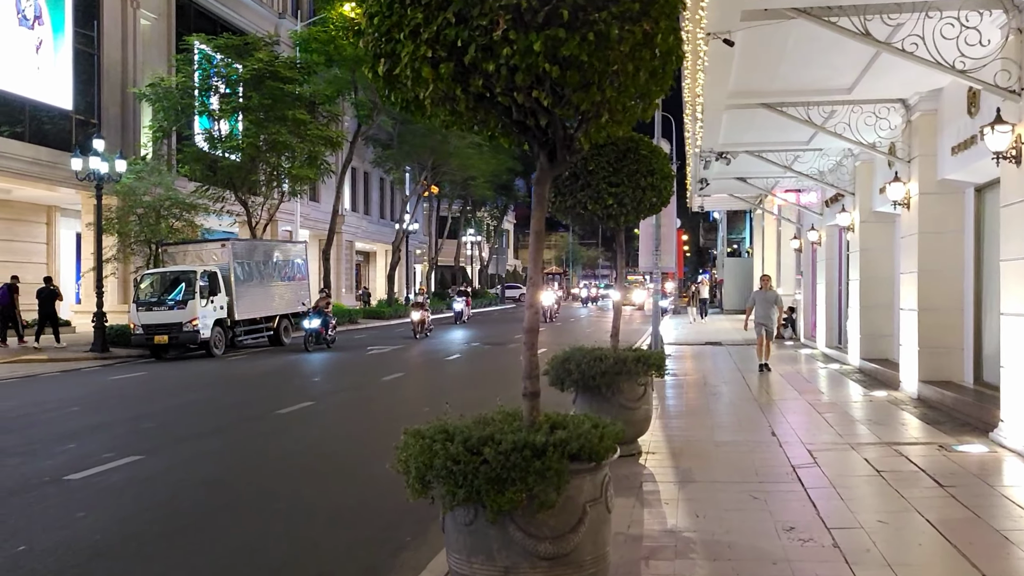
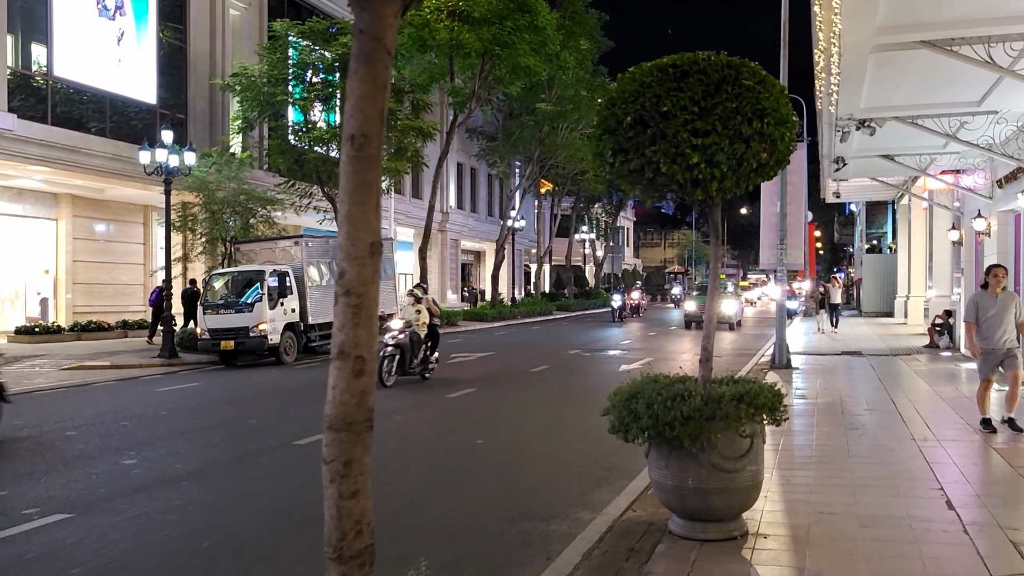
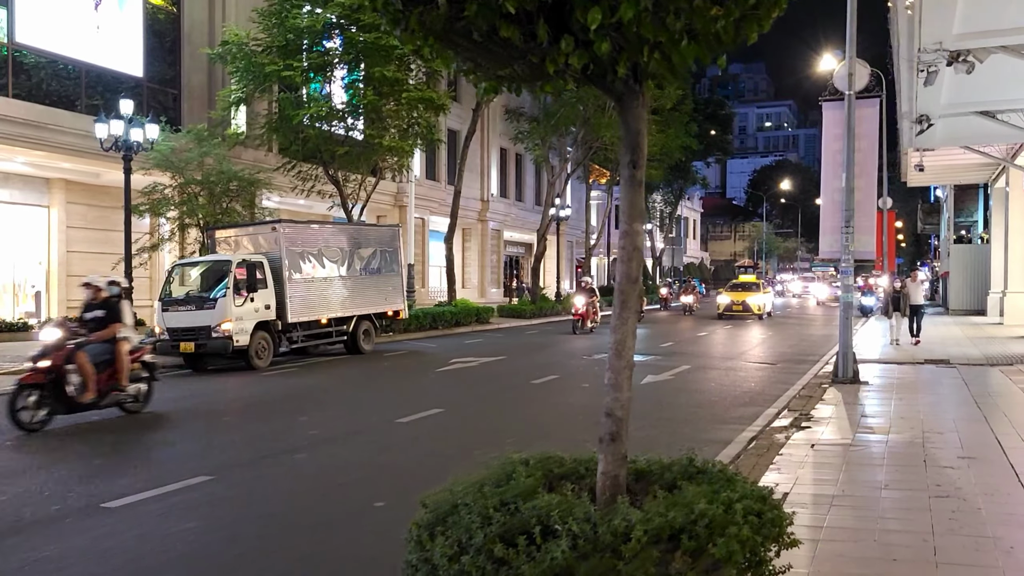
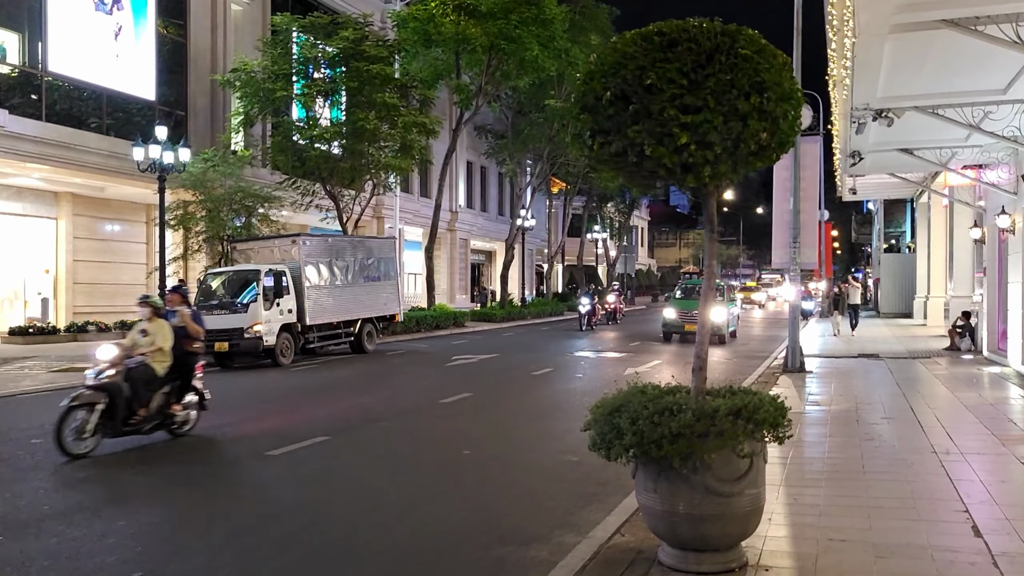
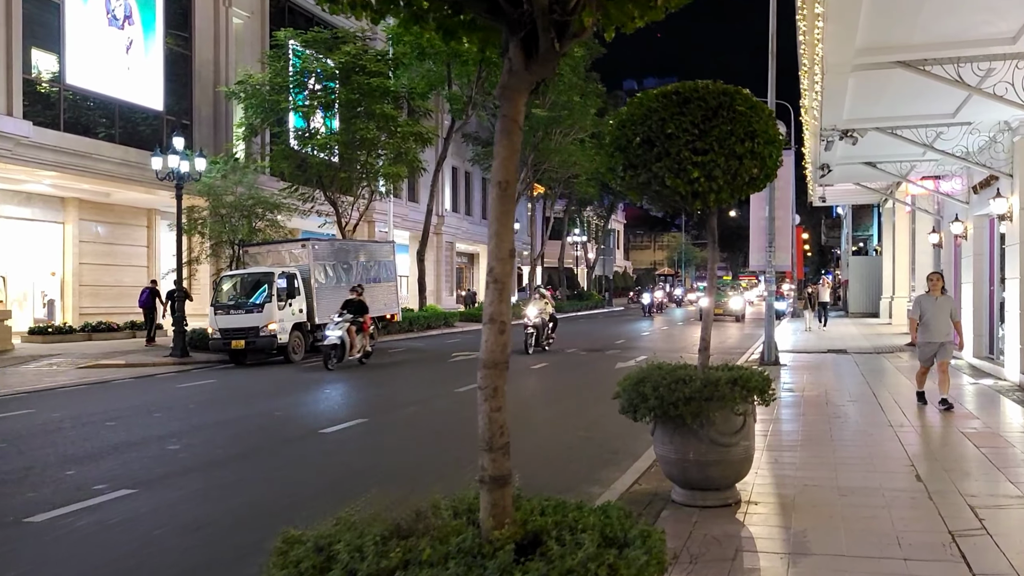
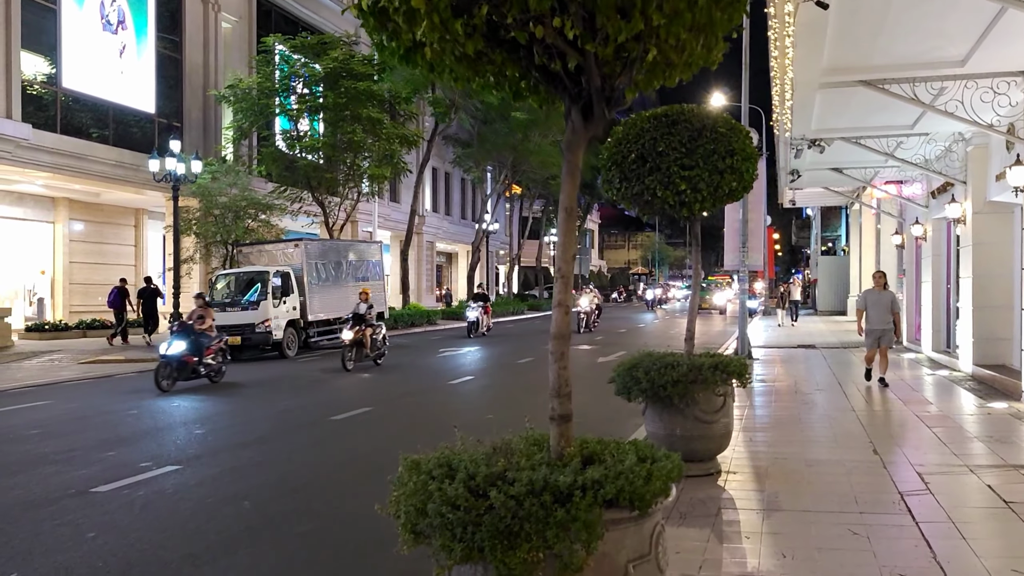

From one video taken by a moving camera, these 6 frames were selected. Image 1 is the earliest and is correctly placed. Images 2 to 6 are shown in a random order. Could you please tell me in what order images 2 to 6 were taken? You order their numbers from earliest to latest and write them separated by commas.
6, 5, 2, 4, 3
